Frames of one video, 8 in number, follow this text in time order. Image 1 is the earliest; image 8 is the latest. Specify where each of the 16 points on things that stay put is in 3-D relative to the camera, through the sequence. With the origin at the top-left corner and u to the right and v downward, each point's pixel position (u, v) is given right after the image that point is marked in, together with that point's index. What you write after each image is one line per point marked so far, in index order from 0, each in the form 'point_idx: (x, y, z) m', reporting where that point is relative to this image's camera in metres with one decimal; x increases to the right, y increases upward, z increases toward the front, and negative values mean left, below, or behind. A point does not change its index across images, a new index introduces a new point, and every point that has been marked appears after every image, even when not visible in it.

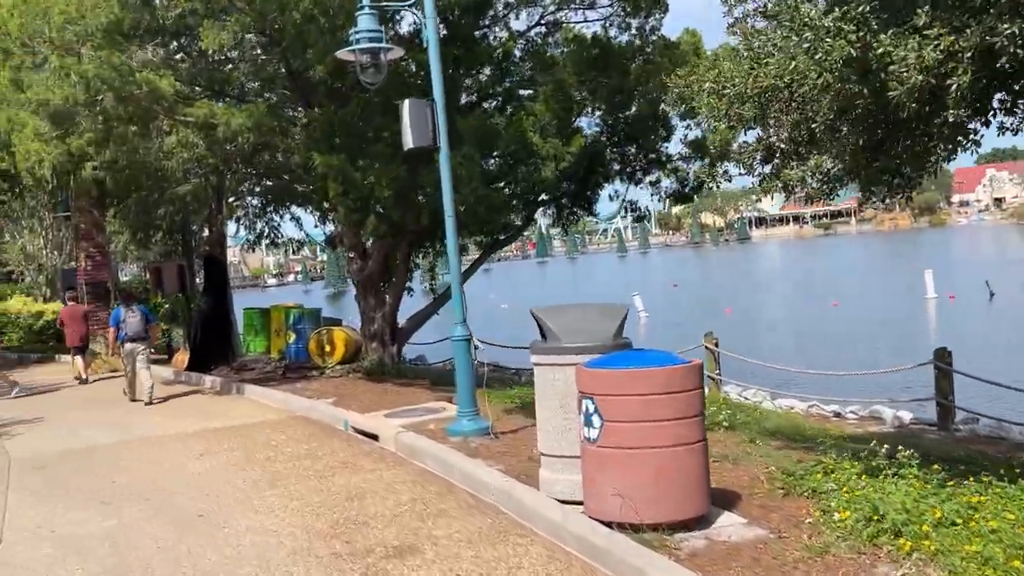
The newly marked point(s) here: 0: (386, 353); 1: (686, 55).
0: (-2.0, -1.1, +15.3) m
1: (+2.8, +3.7, +15.0) m
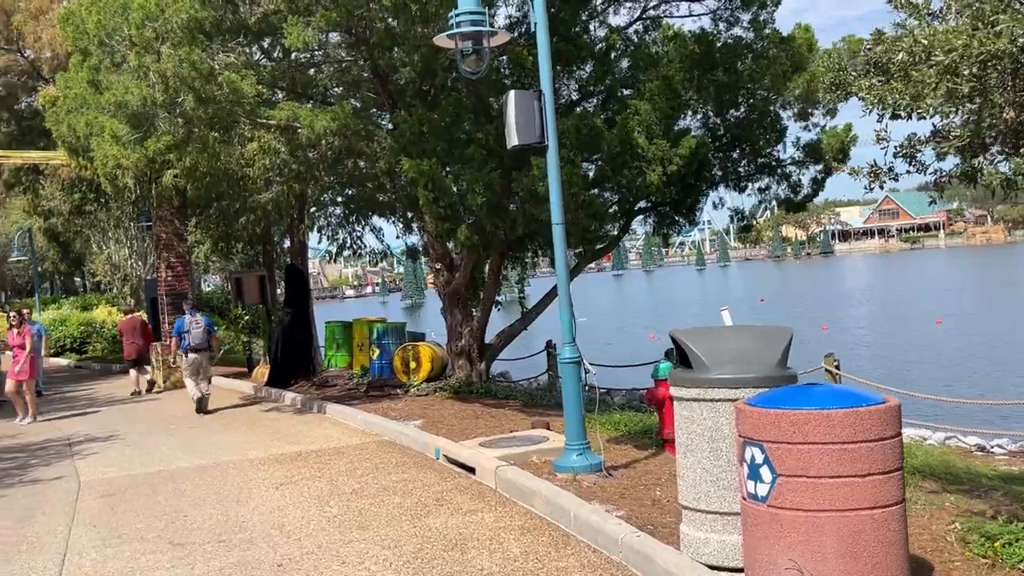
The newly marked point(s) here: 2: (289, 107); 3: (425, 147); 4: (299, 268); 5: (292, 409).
0: (-0.6, -1.3, +14.4) m
1: (+4.2, +3.5, +13.8) m
2: (-3.0, +2.5, +12.9) m
3: (-1.1, +1.7, +11.6) m
4: (-3.9, +0.4, +17.2) m
5: (-3.3, -1.8, +13.9) m
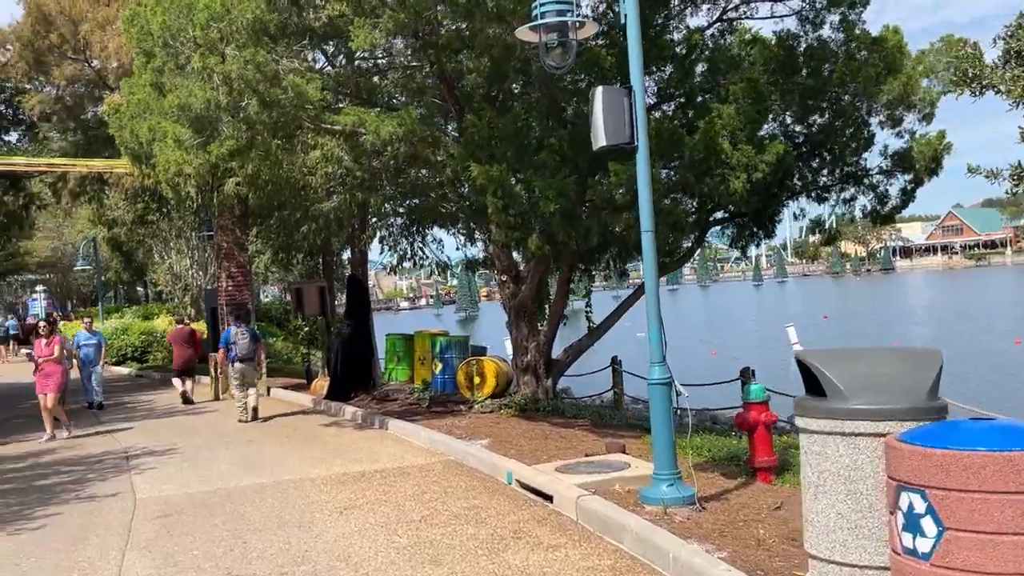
0: (+0.4, -1.5, +13.8) m
1: (+5.2, +3.2, +13.0) m
2: (-2.1, +2.3, +12.5) m
3: (-0.2, +1.6, +11.1) m
4: (-2.7, +0.2, +16.8) m
5: (-2.3, -1.9, +13.5) m
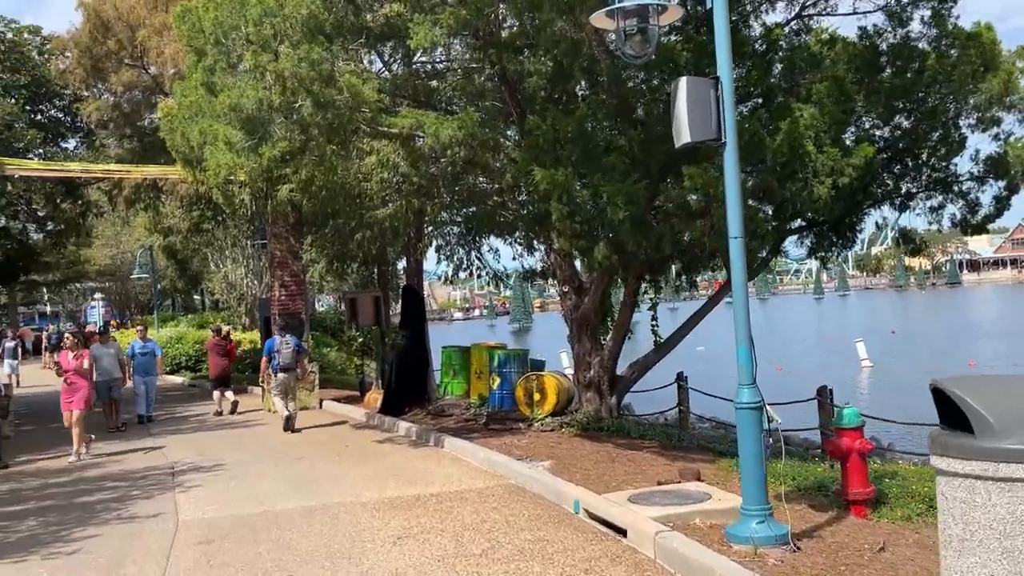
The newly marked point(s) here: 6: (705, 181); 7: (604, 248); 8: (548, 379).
0: (+1.3, -1.6, +13.1) m
1: (+6.1, +3.1, +12.0) m
2: (-1.3, +2.2, +11.9) m
3: (+0.5, +1.5, +10.4) m
4: (-1.7, 0.0, +16.2) m
5: (-1.4, -2.1, +12.9) m
6: (+2.0, +1.1, +9.6) m
7: (+1.0, +0.4, +10.2) m
8: (+0.5, -1.2, +12.9) m
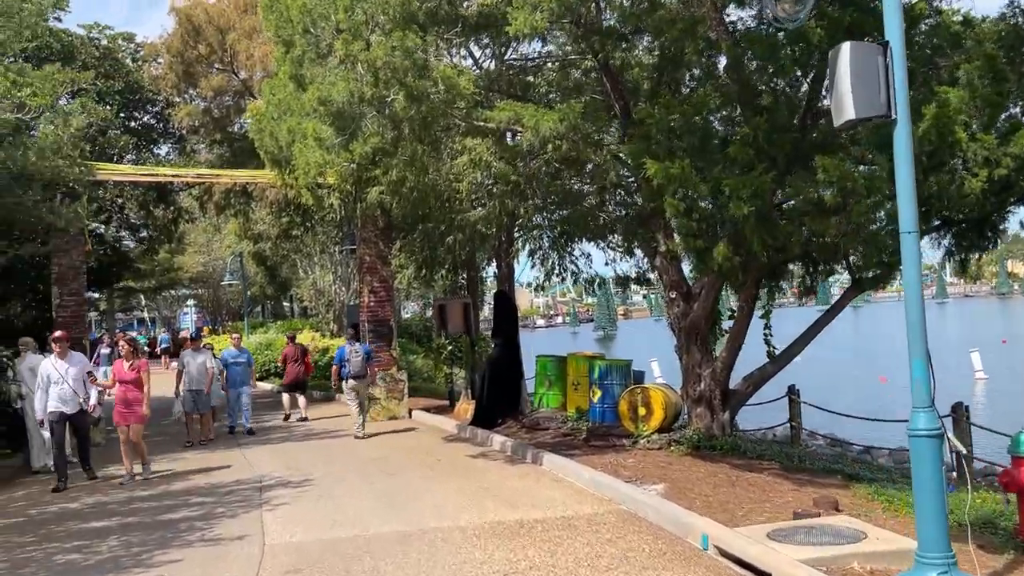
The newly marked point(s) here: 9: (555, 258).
0: (+2.6, -1.7, +12.0) m
1: (+7.3, +3.0, +10.6) m
2: (0.0, +2.1, +11.2) m
3: (+1.6, +1.4, +9.5) m
4: (-0.1, -0.1, +15.5) m
5: (-0.1, -2.2, +12.1) m
6: (+3.0, +1.0, +8.6) m
7: (+2.1, +0.4, +9.2) m
8: (+1.8, -1.3, +11.9) m
9: (+0.9, +0.6, +19.4) m
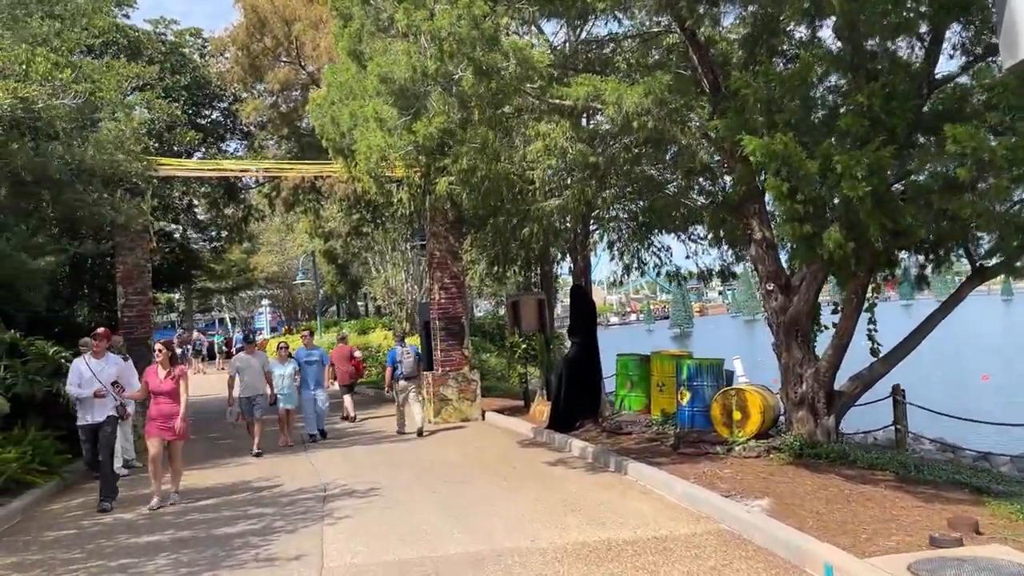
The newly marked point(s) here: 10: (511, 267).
0: (+3.5, -1.6, +10.9) m
1: (+8.1, +3.1, +9.1) m
2: (+0.8, +2.2, +10.2) m
3: (+2.3, +1.5, +8.4) m
4: (+1.1, 0.0, +14.5) m
5: (+0.8, -2.1, +11.1) m
6: (+3.6, +1.1, +7.4) m
7: (+2.8, +0.5, +8.1) m
8: (+2.7, -1.2, +10.8) m
9: (+2.4, +0.7, +18.3) m
10: (0.0, +0.4, +18.9) m
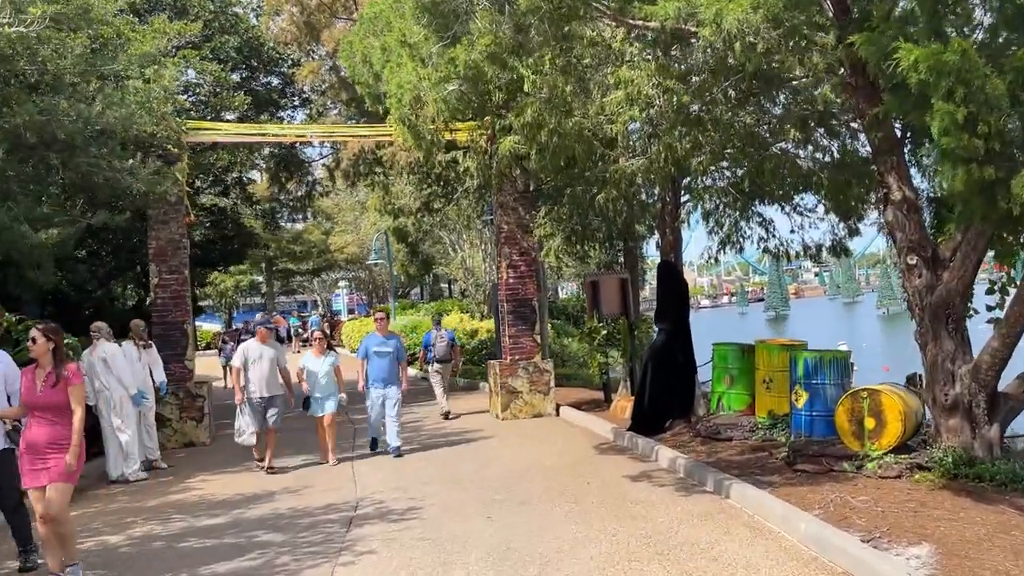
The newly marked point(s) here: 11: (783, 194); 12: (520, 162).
0: (+4.2, -1.4, +8.5) m
1: (+8.5, +3.3, +6.2) m
2: (+1.4, +2.4, +8.0) m
3: (+2.8, +1.7, +6.1) m
4: (+2.1, +0.3, +12.3) m
5: (+1.5, -1.8, +9.0) m
6: (+4.0, +1.3, +5.0) m
7: (+3.2, +0.7, +5.8) m
8: (+3.4, -1.0, +8.5) m
9: (+3.7, +1.1, +16.0) m
10: (+1.4, +0.8, +16.8) m
11: (+4.0, +1.4, +13.8) m
12: (+0.1, +1.8, +13.7) m
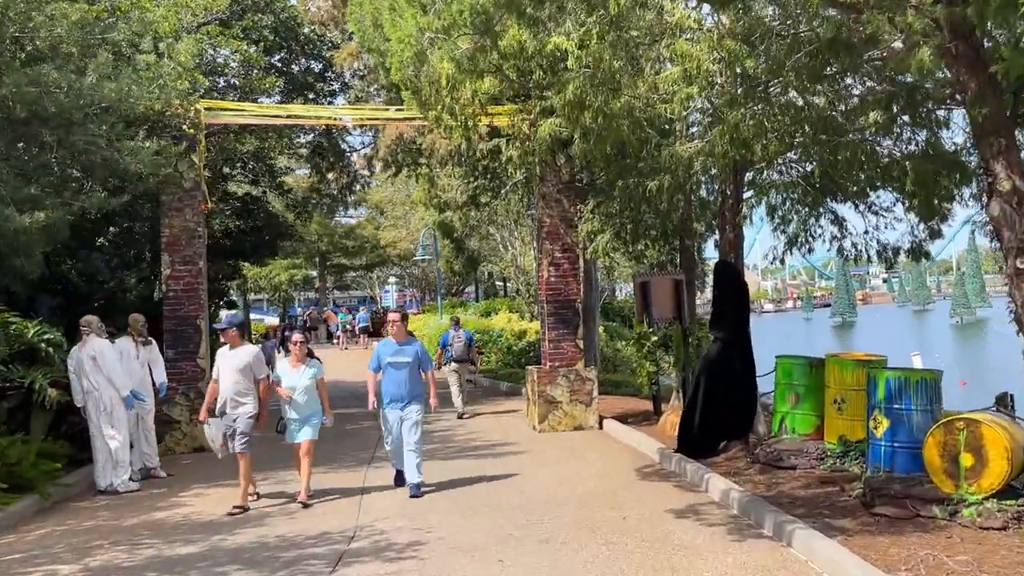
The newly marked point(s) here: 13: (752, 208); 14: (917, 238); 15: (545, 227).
0: (+4.4, -1.4, +7.0) m
1: (+8.6, +3.2, +4.4) m
2: (+1.6, +2.4, +6.6) m
3: (+2.8, +1.6, +4.6) m
4: (+2.6, +0.2, +10.9) m
5: (+1.7, -1.9, +7.6) m
6: (+3.9, +1.2, +3.4) m
7: (+3.2, +0.6, +4.3) m
8: (+3.6, -1.1, +7.0) m
9: (+4.4, +1.0, +14.5) m
10: (+2.1, +0.8, +15.4) m
11: (+4.5, +1.3, +12.3) m
12: (+0.7, +1.8, +12.4) m
13: (+3.7, +1.2, +14.4) m
14: (+6.5, +0.8, +15.2) m
15: (+0.6, +0.9, +14.7) m
